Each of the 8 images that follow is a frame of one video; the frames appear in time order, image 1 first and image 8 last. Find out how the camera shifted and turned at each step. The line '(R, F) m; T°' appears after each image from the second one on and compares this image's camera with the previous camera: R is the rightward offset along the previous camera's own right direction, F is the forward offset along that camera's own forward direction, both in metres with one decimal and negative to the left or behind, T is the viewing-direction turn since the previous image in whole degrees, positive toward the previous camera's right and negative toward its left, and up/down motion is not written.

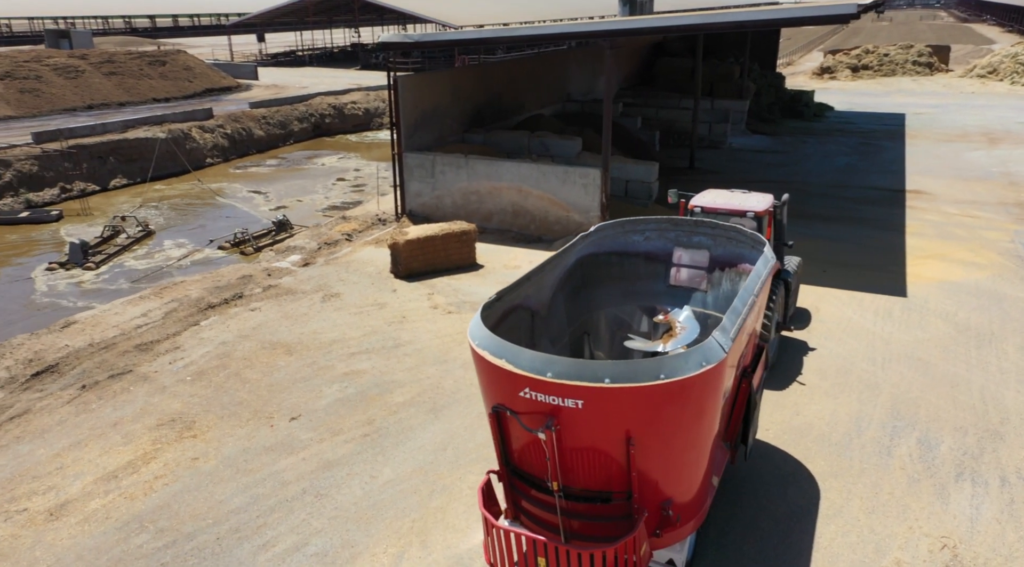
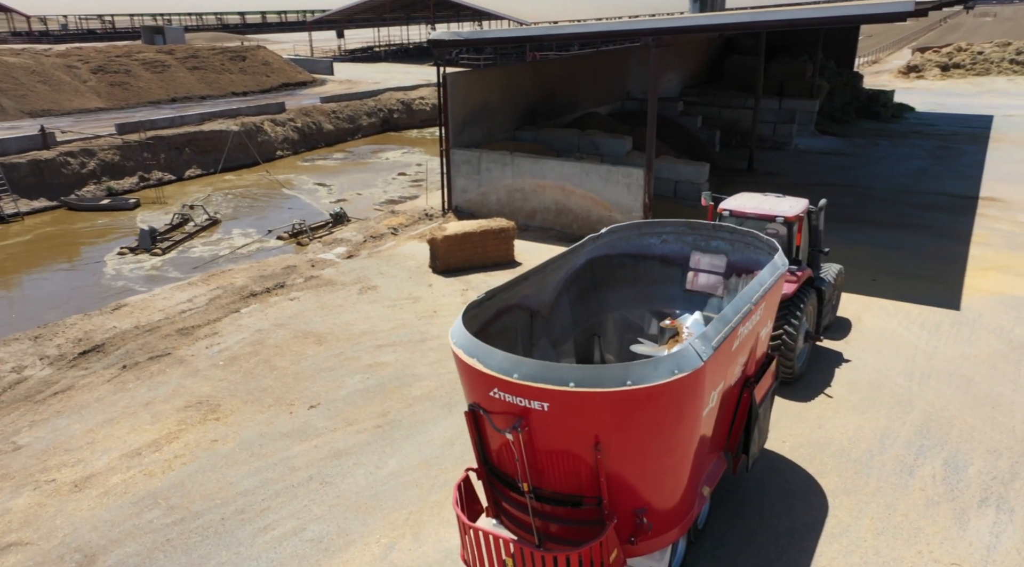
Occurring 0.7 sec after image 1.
(+0.4, 0.0) m; -5°
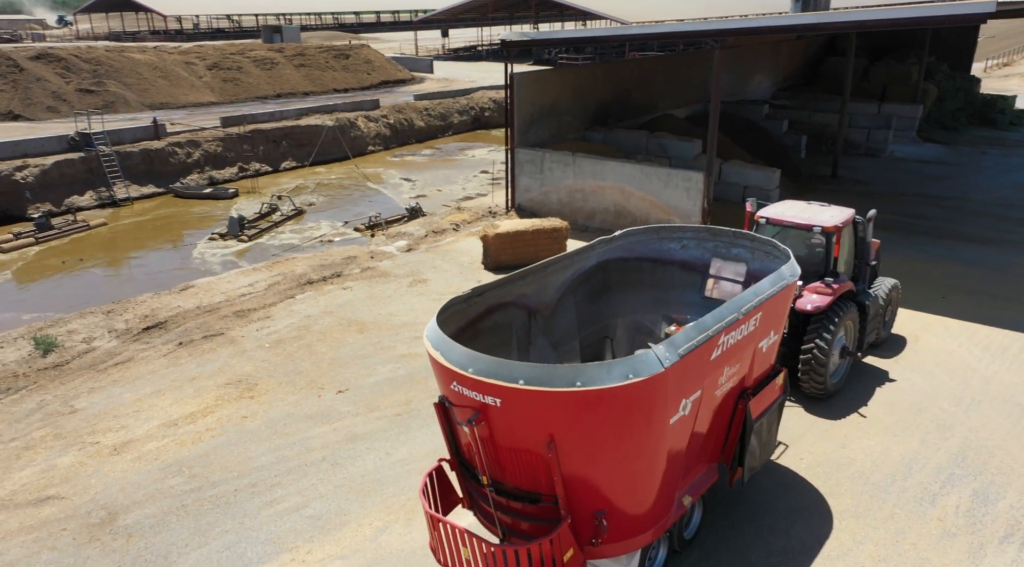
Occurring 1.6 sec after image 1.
(+0.5, 0.0) m; -7°
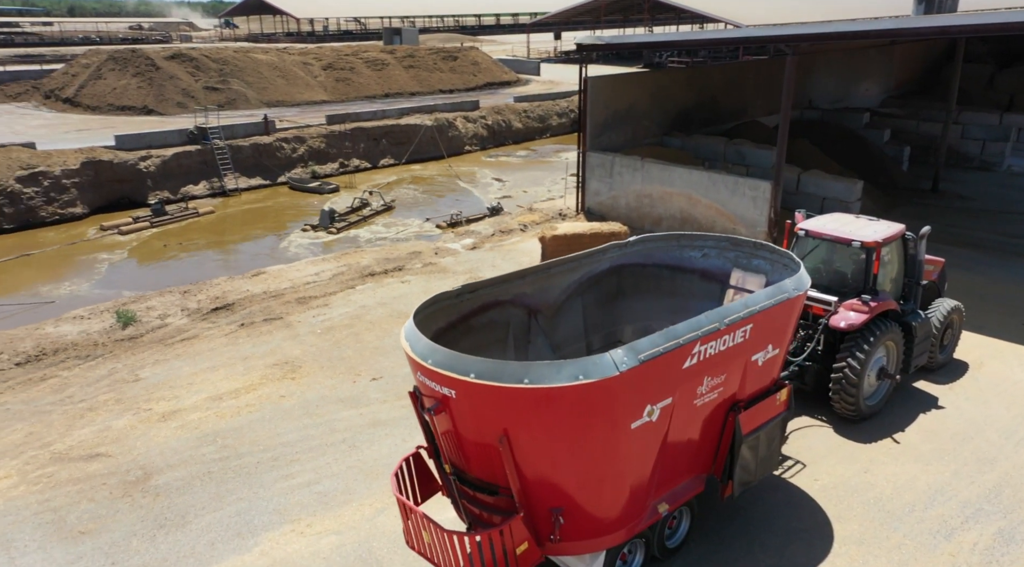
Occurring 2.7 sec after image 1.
(+0.6, -0.1) m; -7°
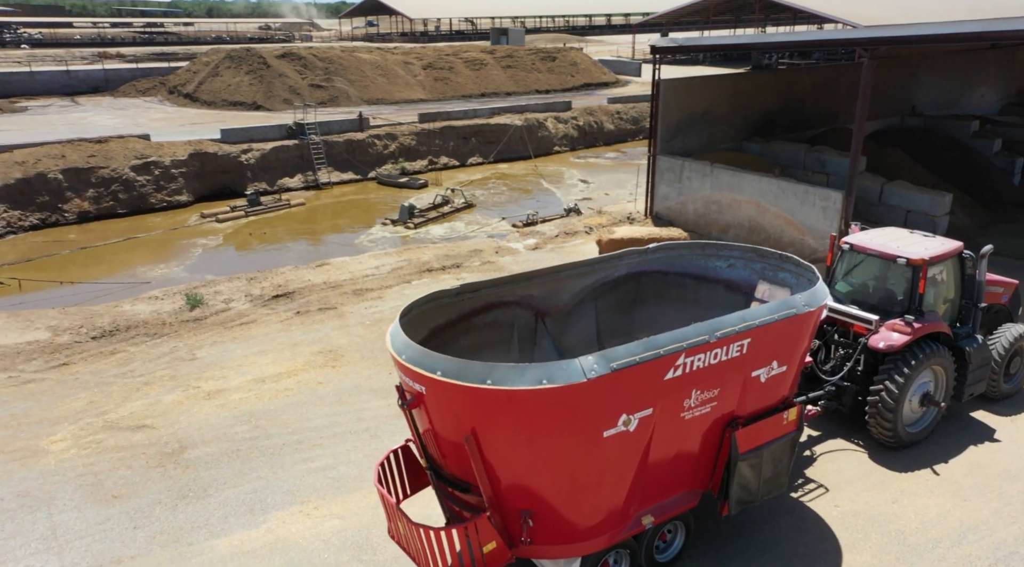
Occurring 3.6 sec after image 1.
(+0.5, 0.0) m; -7°
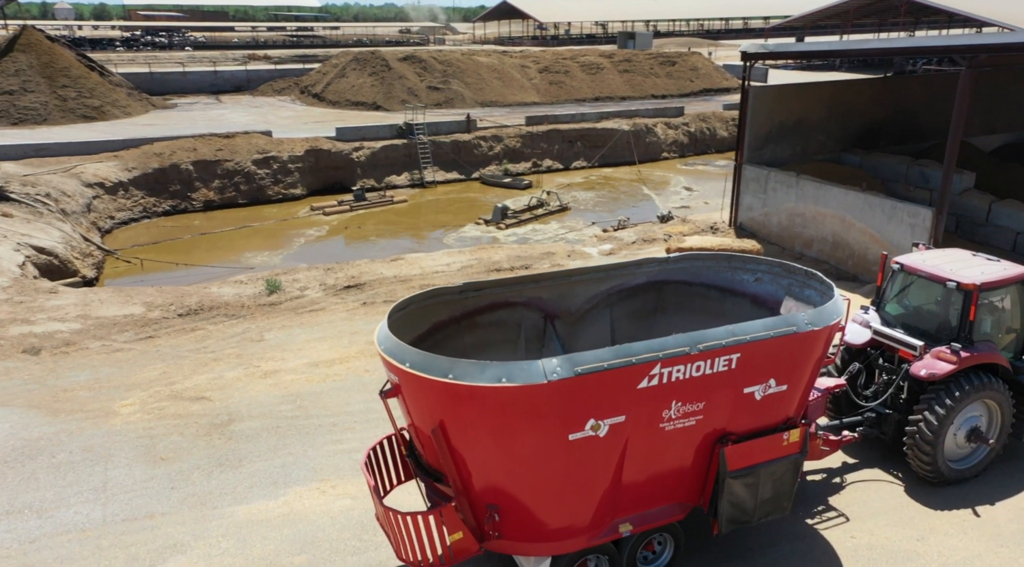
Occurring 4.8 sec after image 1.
(+0.6, -0.1) m; -8°
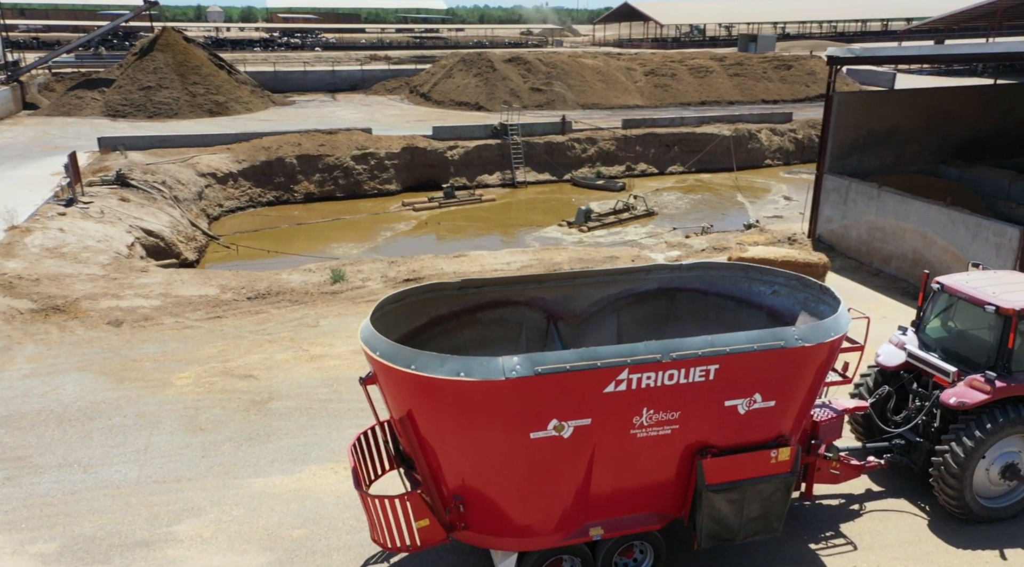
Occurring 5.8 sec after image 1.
(+0.6, 0.0) m; -8°
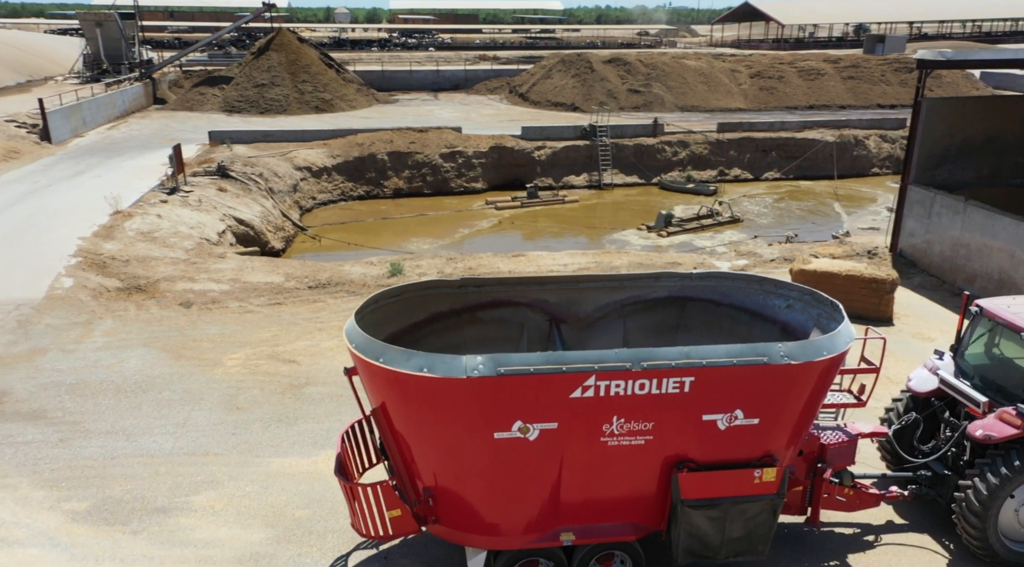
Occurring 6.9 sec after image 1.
(+0.6, 0.0) m; -7°
